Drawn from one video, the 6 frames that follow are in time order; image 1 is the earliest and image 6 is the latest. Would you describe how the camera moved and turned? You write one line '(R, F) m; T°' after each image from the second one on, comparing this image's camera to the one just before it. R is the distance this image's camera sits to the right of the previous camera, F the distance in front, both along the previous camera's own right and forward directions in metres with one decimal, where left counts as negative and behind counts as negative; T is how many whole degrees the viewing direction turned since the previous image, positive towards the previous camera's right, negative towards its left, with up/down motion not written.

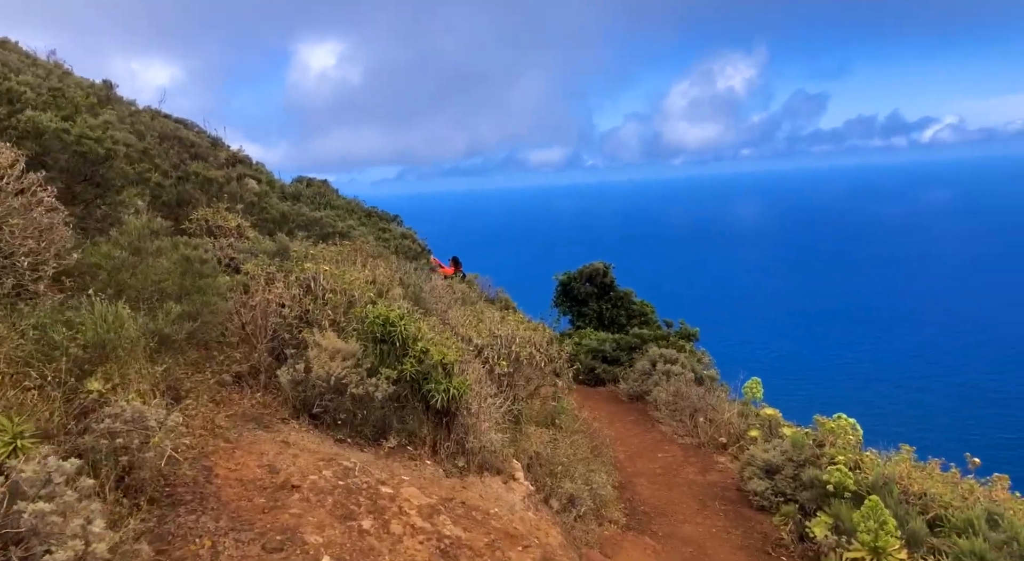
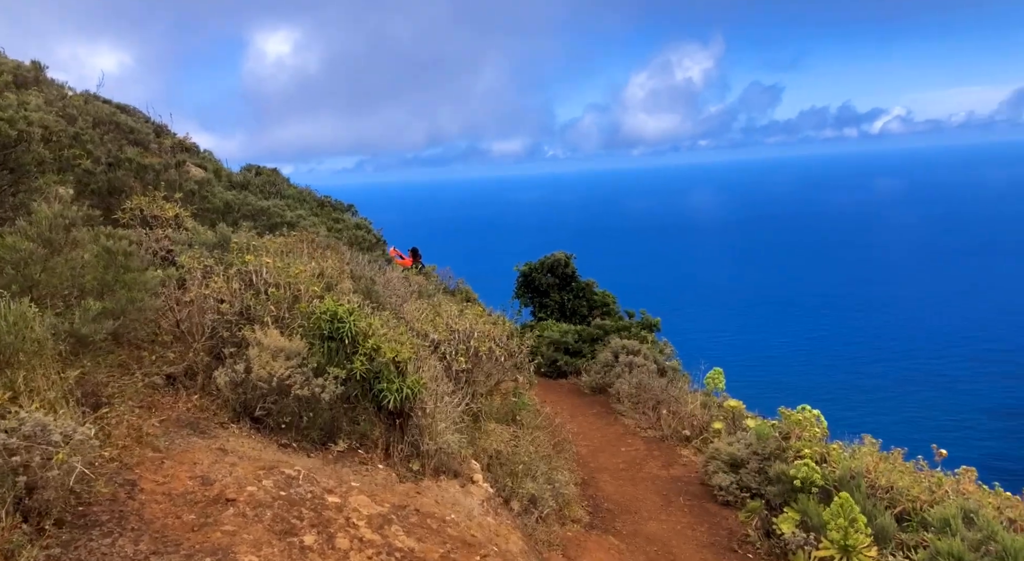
(0.0, +0.4) m; +3°
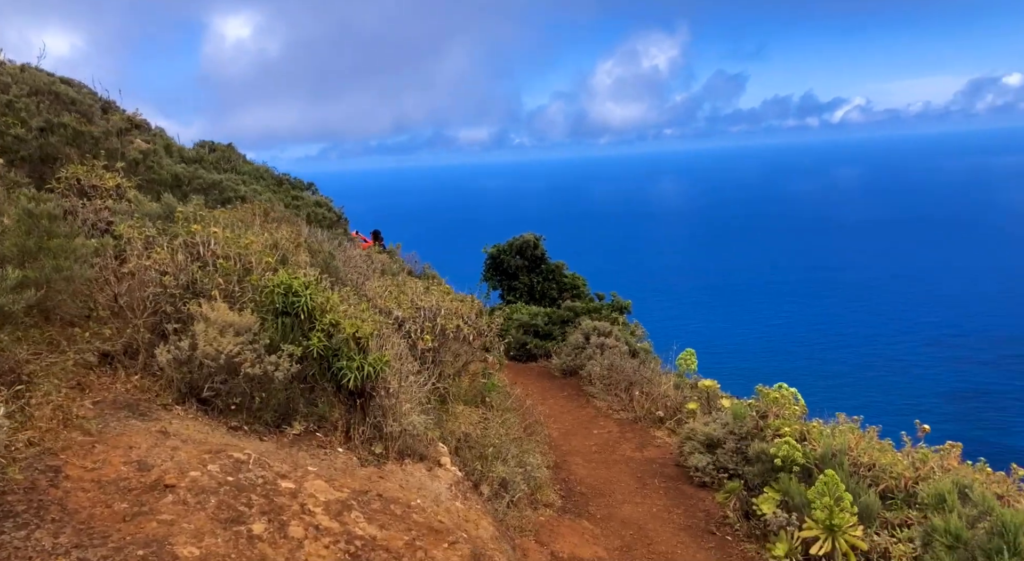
(0.0, +0.4) m; +3°
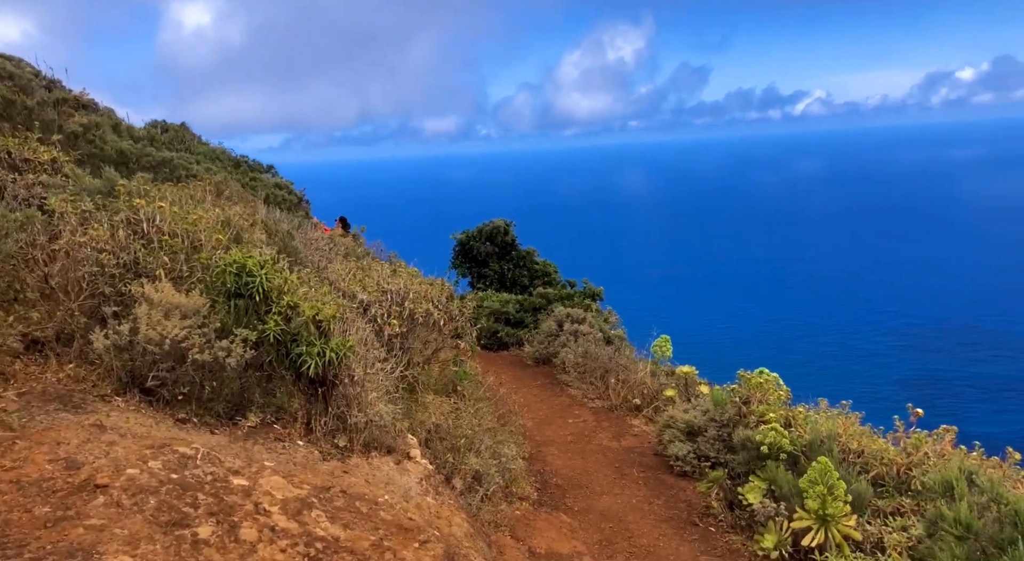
(0.0, +0.4) m; +3°
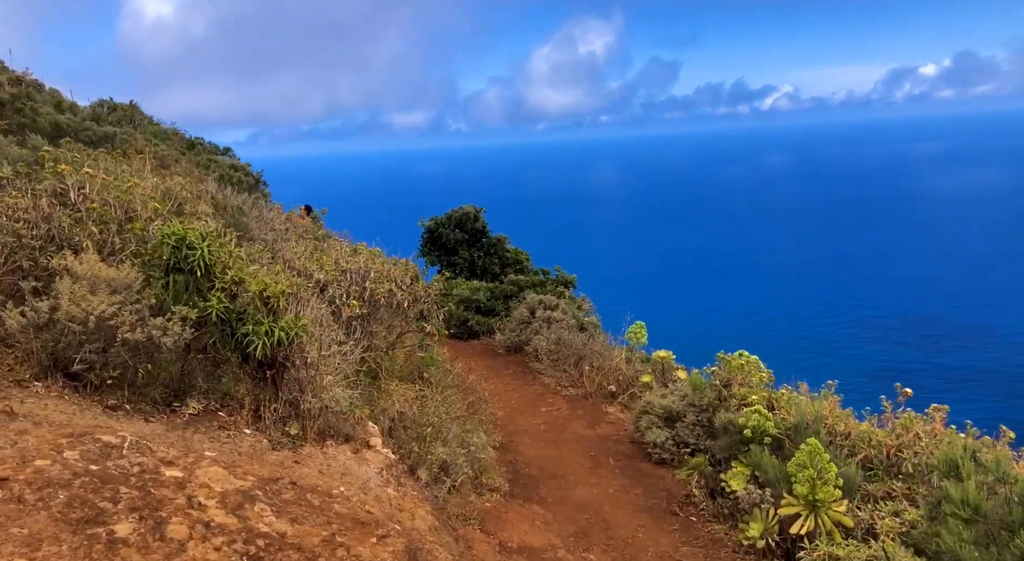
(0.0, +0.4) m; +2°
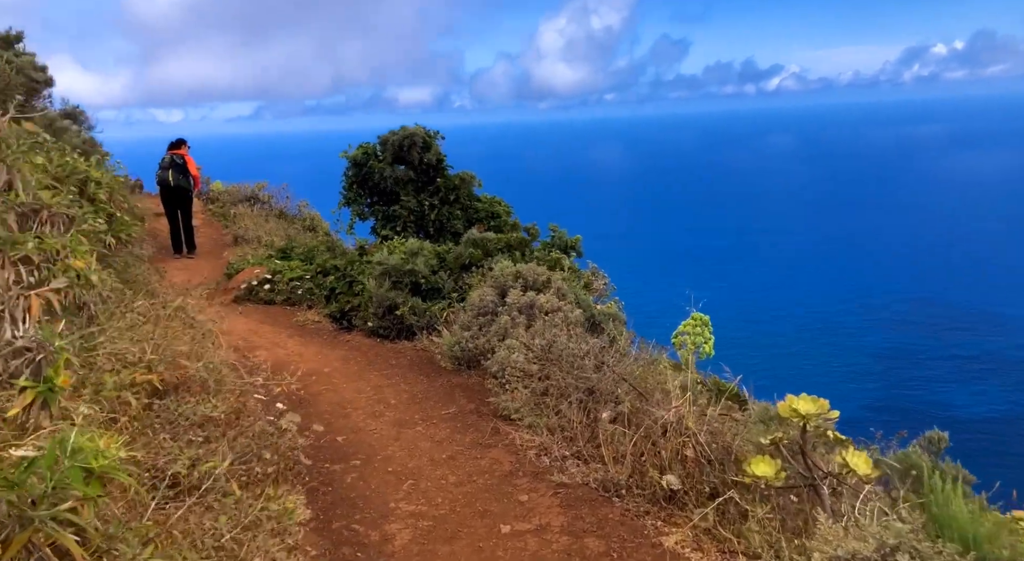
(+0.4, +5.4) m; 0°
